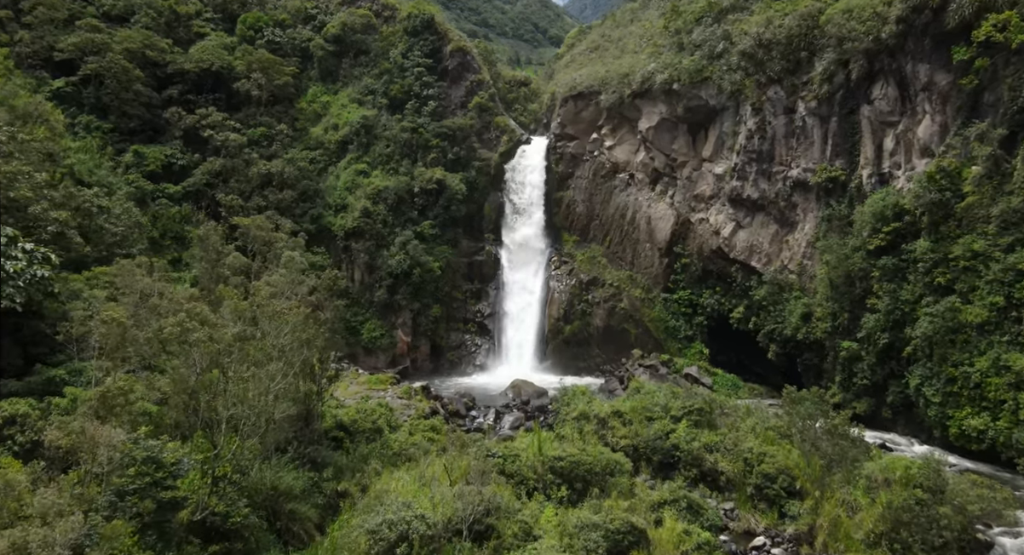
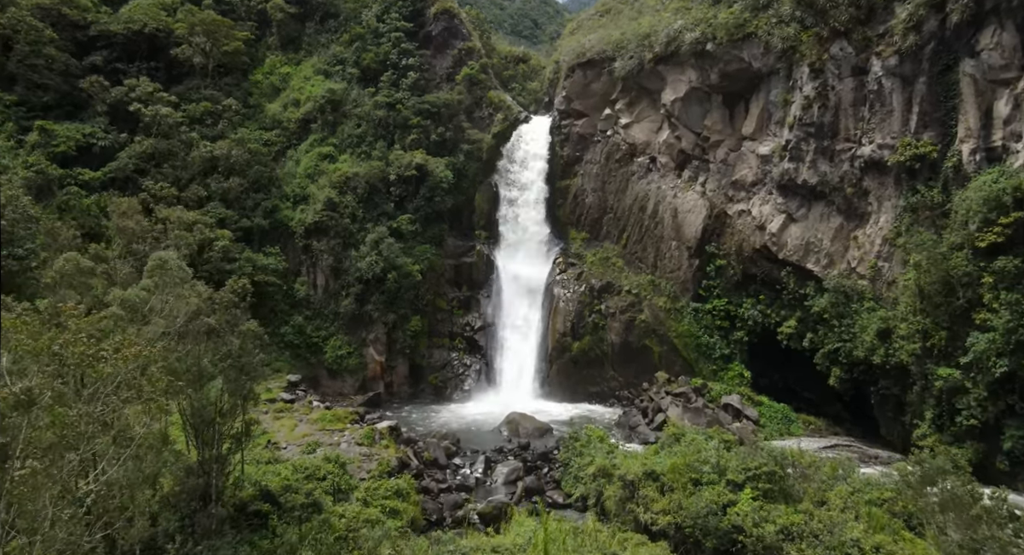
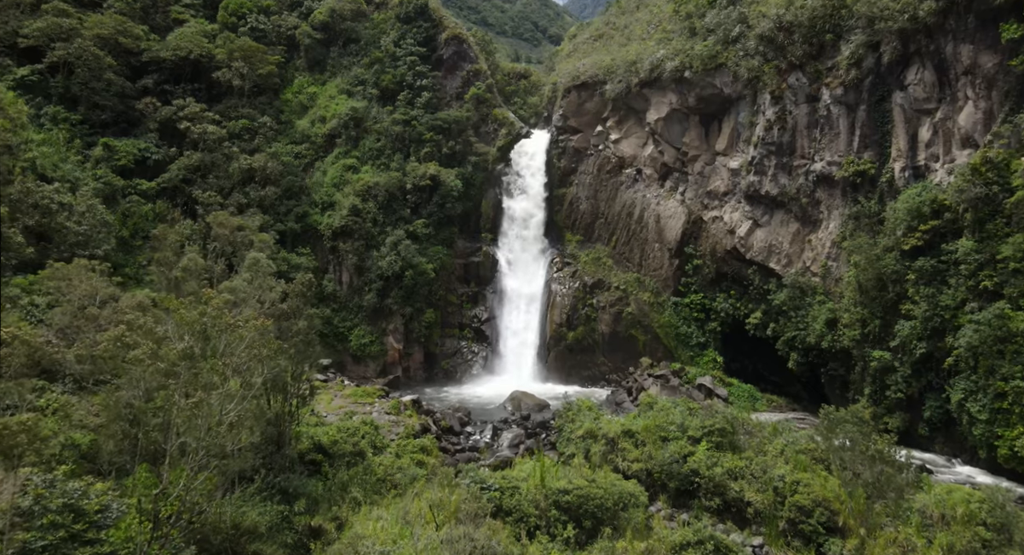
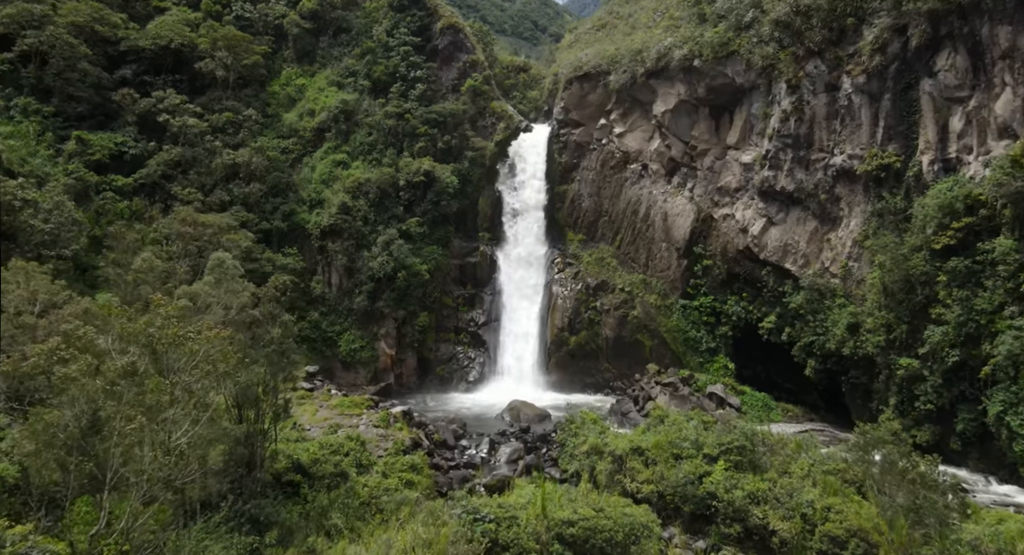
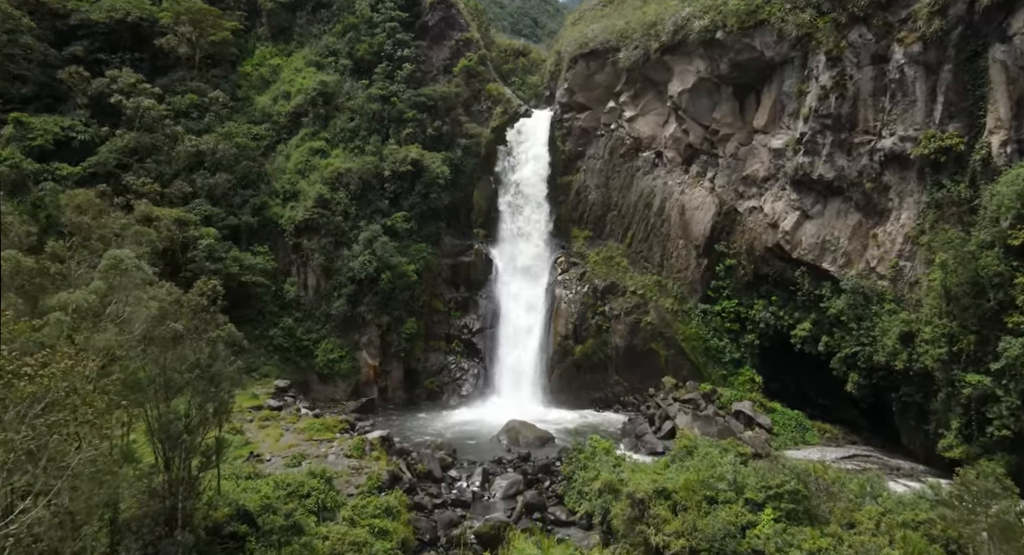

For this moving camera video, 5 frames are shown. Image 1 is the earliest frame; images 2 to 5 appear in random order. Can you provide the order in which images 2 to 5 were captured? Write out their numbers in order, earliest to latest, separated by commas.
3, 4, 2, 5
